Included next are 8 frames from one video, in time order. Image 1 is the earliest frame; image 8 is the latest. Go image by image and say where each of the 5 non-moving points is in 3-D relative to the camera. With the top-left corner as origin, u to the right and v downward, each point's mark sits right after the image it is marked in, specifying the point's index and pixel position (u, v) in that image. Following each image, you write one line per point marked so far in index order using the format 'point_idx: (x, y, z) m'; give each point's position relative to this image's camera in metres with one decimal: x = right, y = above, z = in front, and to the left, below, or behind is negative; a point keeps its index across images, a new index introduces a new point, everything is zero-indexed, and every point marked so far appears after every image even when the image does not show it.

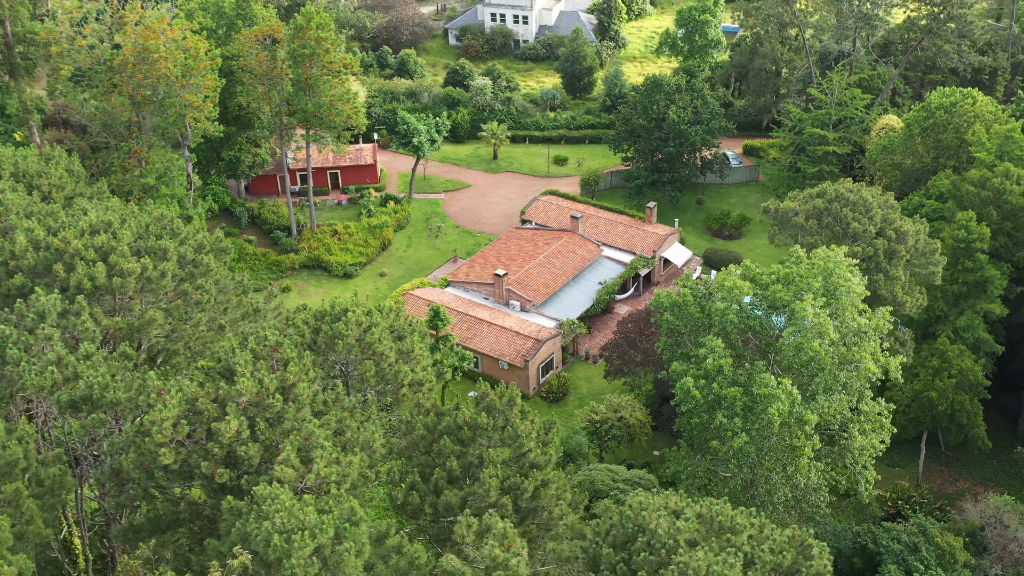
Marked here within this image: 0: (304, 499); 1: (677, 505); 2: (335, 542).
0: (-3.2, -3.3, +18.3) m
1: (+2.7, -3.5, +19.0) m
2: (-2.7, -3.9, +17.8) m
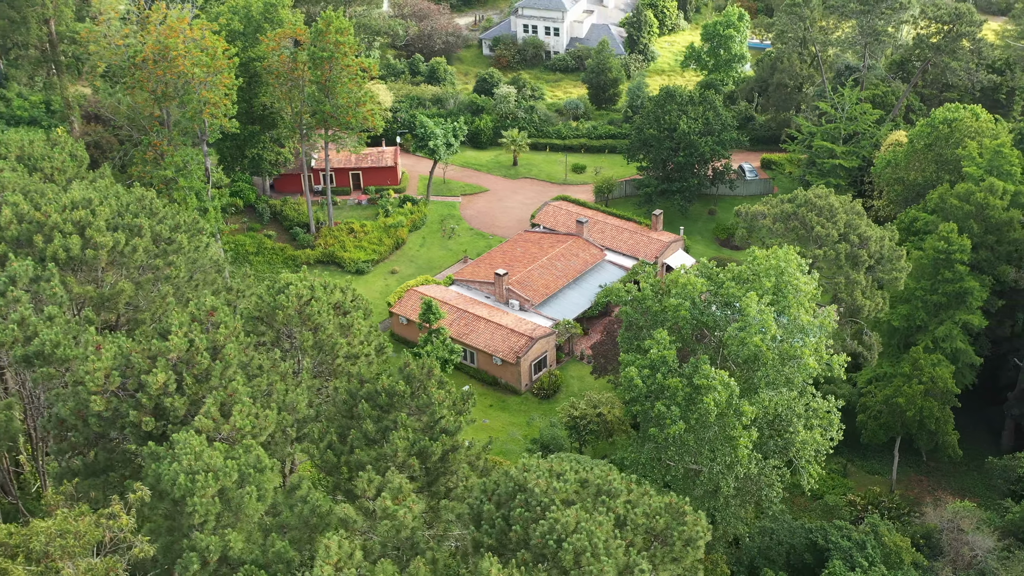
0: (-5.0, -2.7, +19.9) m
1: (+1.0, -3.1, +20.2) m
2: (-4.5, -3.3, +19.4) m
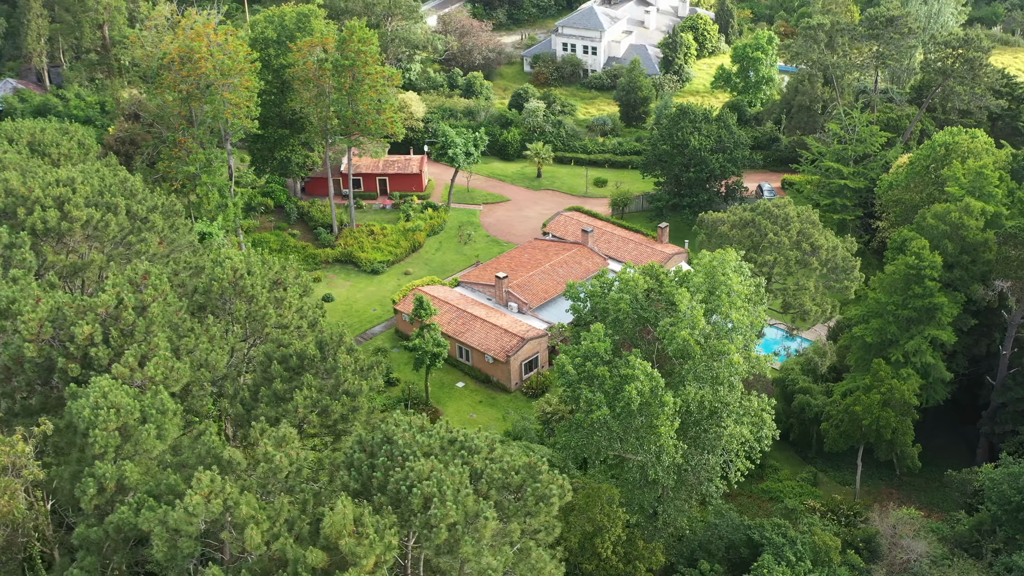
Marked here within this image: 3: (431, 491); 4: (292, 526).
0: (-7.3, -1.9, +22.1) m
1: (-1.3, -2.7, +22.0) m
2: (-6.9, -2.5, +21.6) m
3: (-1.4, -3.5, +19.8) m
4: (-3.7, -4.1, +19.8) m
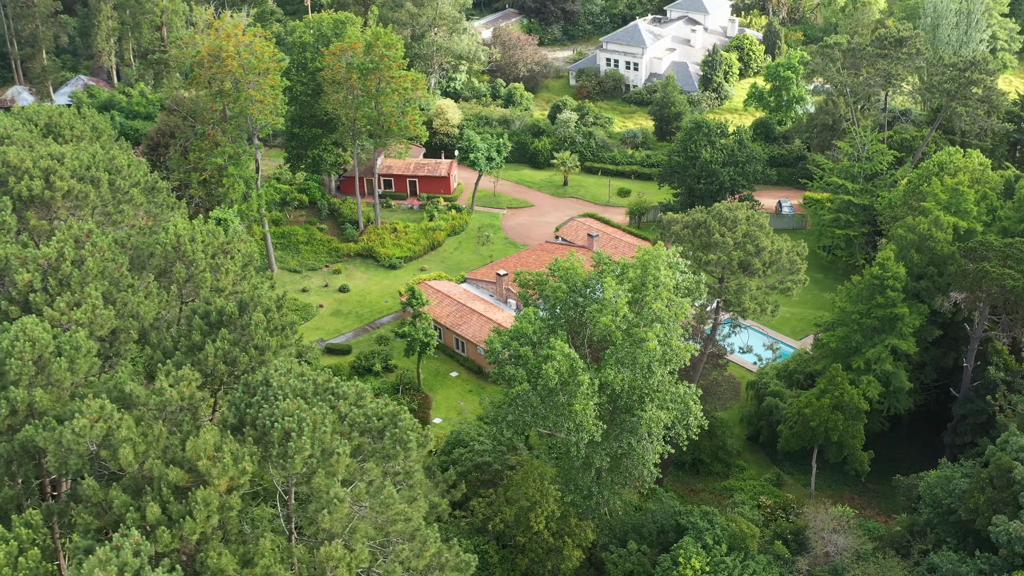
0: (-9.9, -0.9, +25.1) m
1: (-4.0, -1.9, +24.4) m
2: (-9.5, -1.5, +24.5) m
3: (-4.3, -2.6, +22.3) m
4: (-6.6, -3.1, +22.4) m
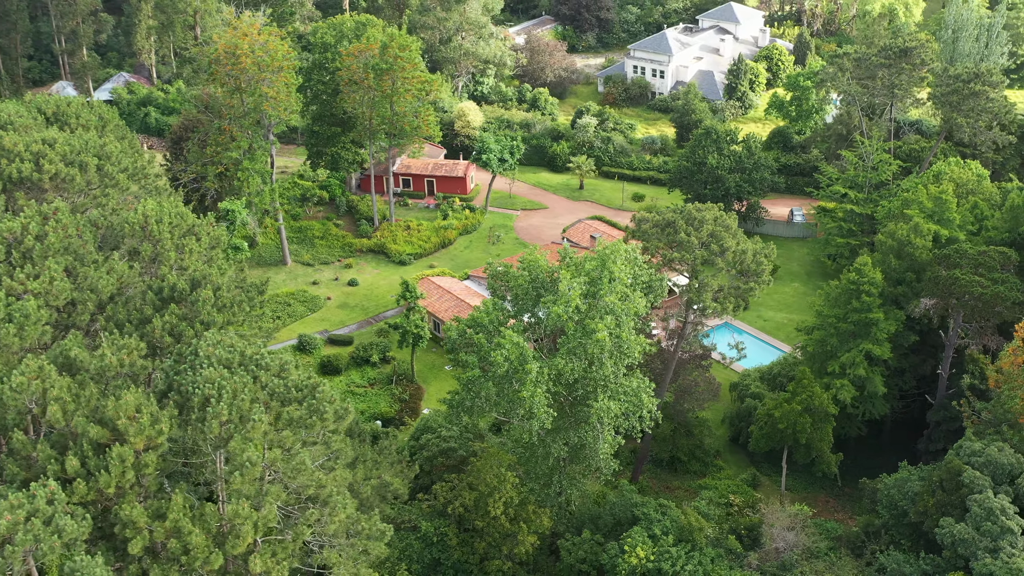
0: (-11.6, -0.2, +26.8) m
1: (-5.8, -1.4, +25.8) m
2: (-11.3, -0.8, +26.2) m
3: (-6.2, -2.1, +23.7) m
4: (-8.6, -2.5, +23.9) m
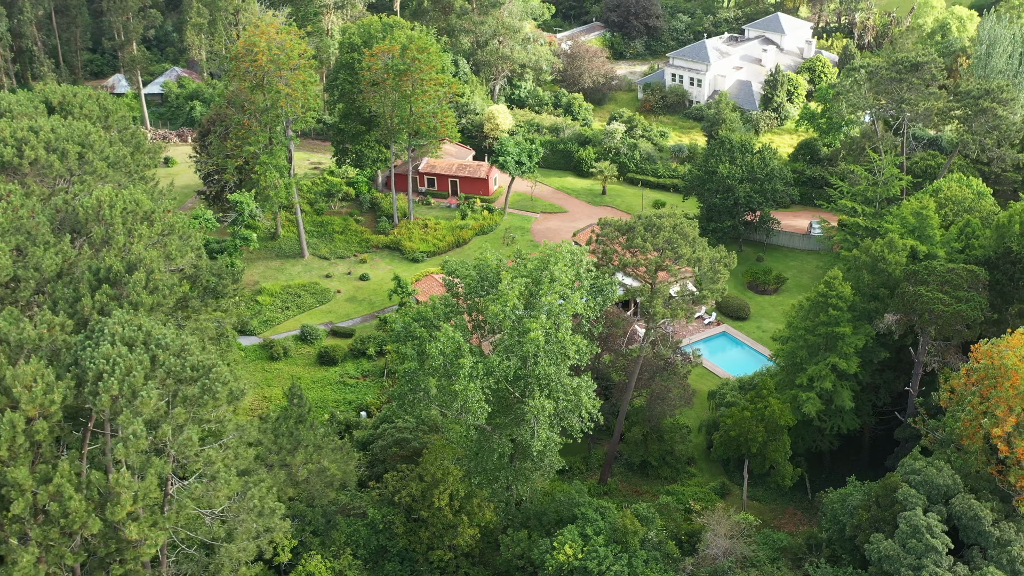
0: (-13.9, +0.4, +28.7) m
1: (-8.3, -1.0, +27.2) m
2: (-13.7, -0.2, +28.0) m
3: (-8.9, -1.7, +25.1) m
4: (-11.2, -2.0, +25.6) m
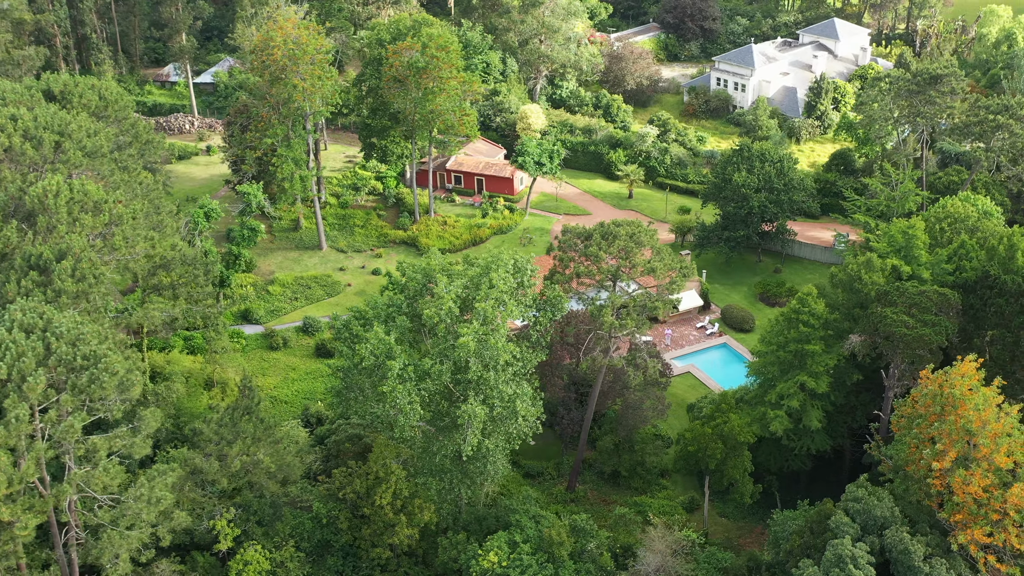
0: (-16.3, +0.9, +30.0) m
1: (-10.8, -0.8, +28.0) m
2: (-16.1, +0.3, +29.3) m
3: (-11.7, -1.4, +25.9) m
4: (-14.0, -1.6, +26.6) m
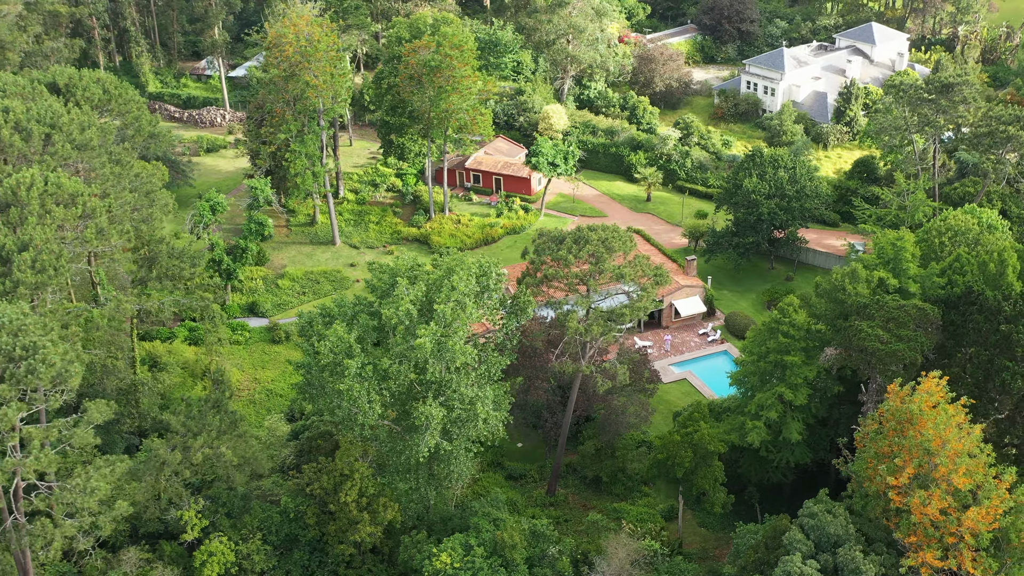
0: (-17.6, +1.3, +30.9) m
1: (-12.4, -0.5, +28.6) m
2: (-17.5, +0.6, +30.2) m
3: (-13.4, -1.2, +26.6) m
4: (-15.6, -1.3, +27.4) m
